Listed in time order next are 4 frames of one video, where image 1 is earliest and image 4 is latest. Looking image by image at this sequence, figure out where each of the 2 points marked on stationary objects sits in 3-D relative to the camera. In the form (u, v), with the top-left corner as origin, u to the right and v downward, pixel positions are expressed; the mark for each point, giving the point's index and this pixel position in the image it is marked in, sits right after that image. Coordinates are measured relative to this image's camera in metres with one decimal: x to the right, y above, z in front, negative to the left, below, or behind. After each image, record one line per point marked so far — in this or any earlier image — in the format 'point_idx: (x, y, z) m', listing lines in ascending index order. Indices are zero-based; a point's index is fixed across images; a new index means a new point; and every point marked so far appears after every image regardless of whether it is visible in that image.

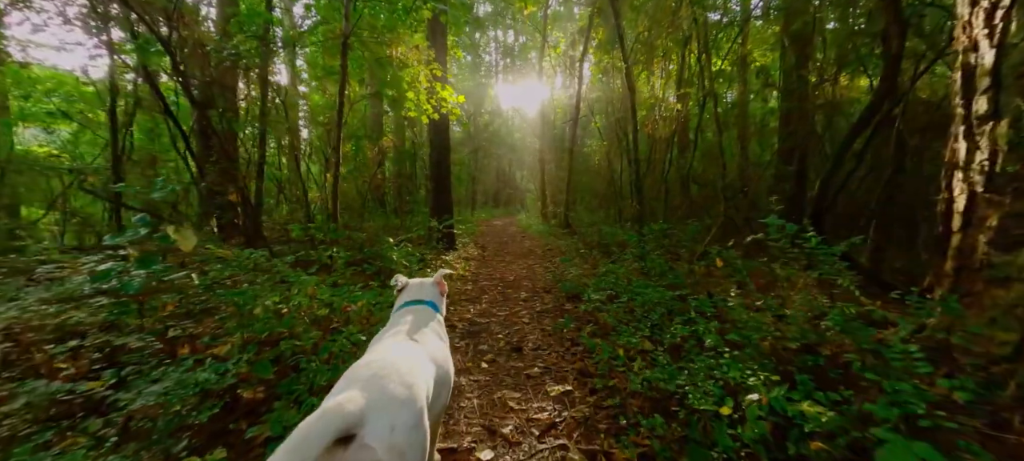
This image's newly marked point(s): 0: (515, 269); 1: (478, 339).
0: (+0.1, -0.8, +7.5) m
1: (-0.4, -1.2, +4.0) m
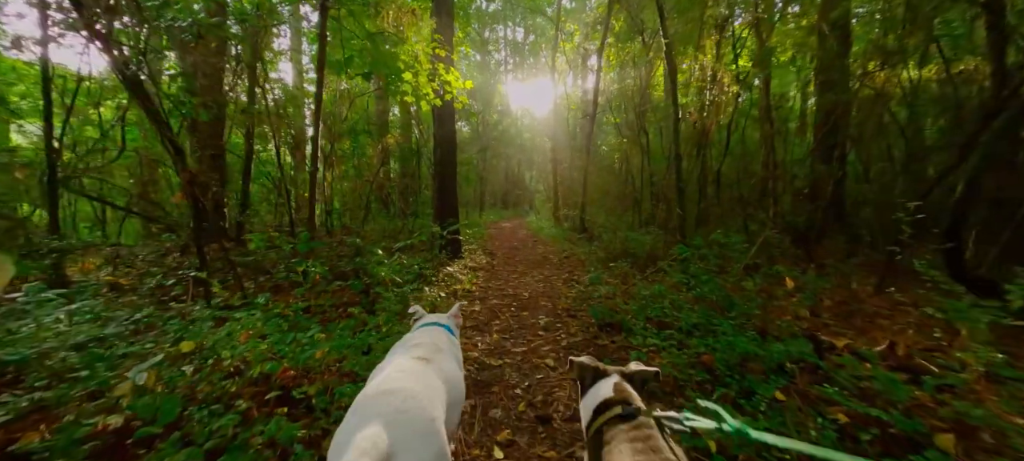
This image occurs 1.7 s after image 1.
0: (+0.3, -0.9, +6.6) m
1: (-0.2, -1.3, +3.1) m
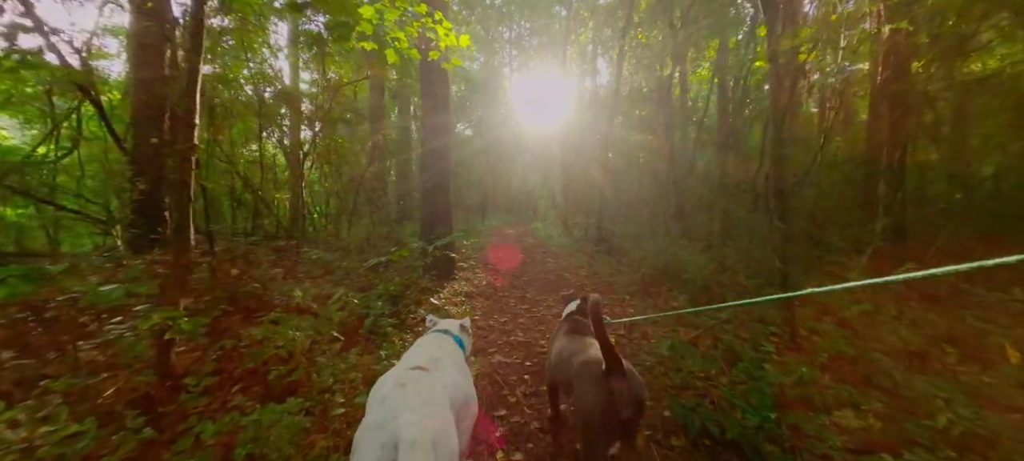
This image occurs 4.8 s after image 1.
0: (+0.4, -1.1, +4.8) m
1: (-0.1, -1.5, +1.3) m
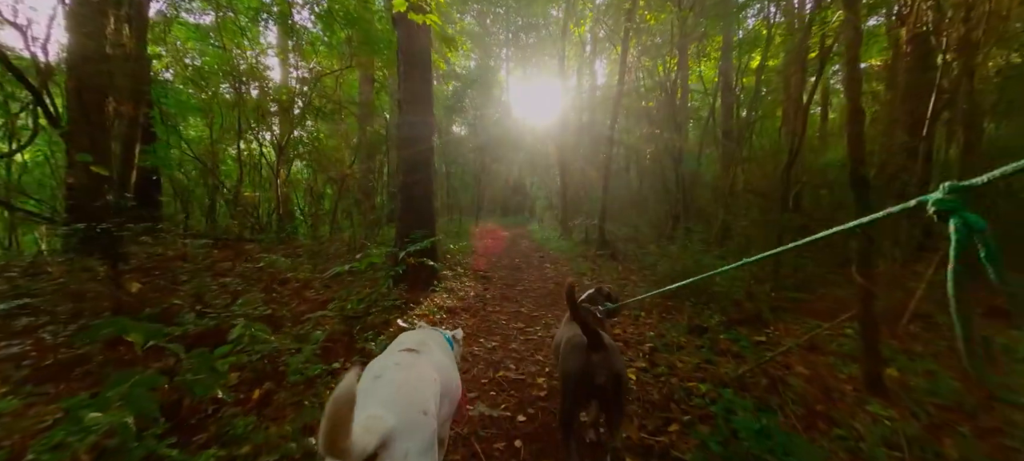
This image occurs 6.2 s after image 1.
0: (+0.3, -1.1, +4.0) m
1: (-0.2, -1.5, +0.5) m
